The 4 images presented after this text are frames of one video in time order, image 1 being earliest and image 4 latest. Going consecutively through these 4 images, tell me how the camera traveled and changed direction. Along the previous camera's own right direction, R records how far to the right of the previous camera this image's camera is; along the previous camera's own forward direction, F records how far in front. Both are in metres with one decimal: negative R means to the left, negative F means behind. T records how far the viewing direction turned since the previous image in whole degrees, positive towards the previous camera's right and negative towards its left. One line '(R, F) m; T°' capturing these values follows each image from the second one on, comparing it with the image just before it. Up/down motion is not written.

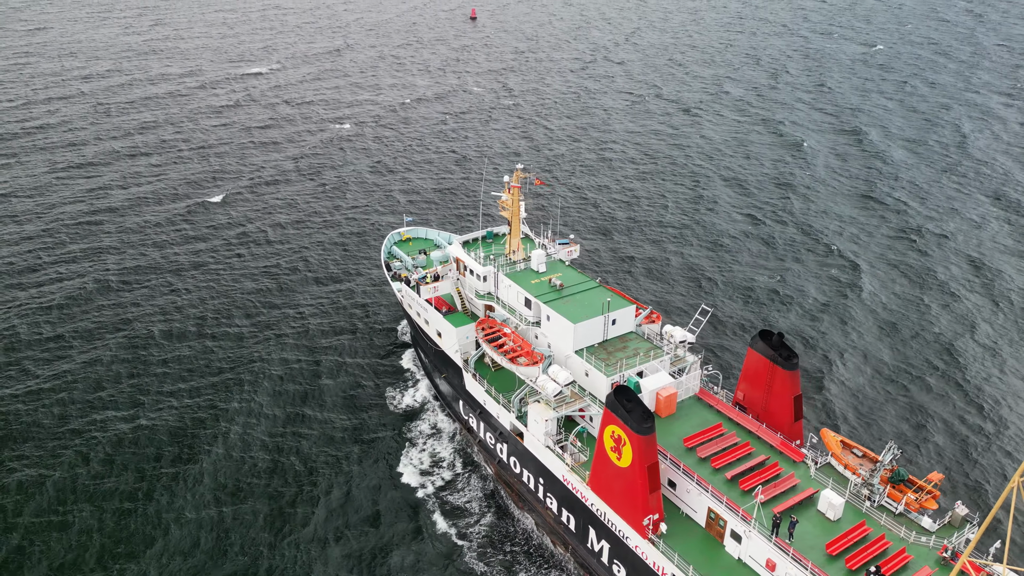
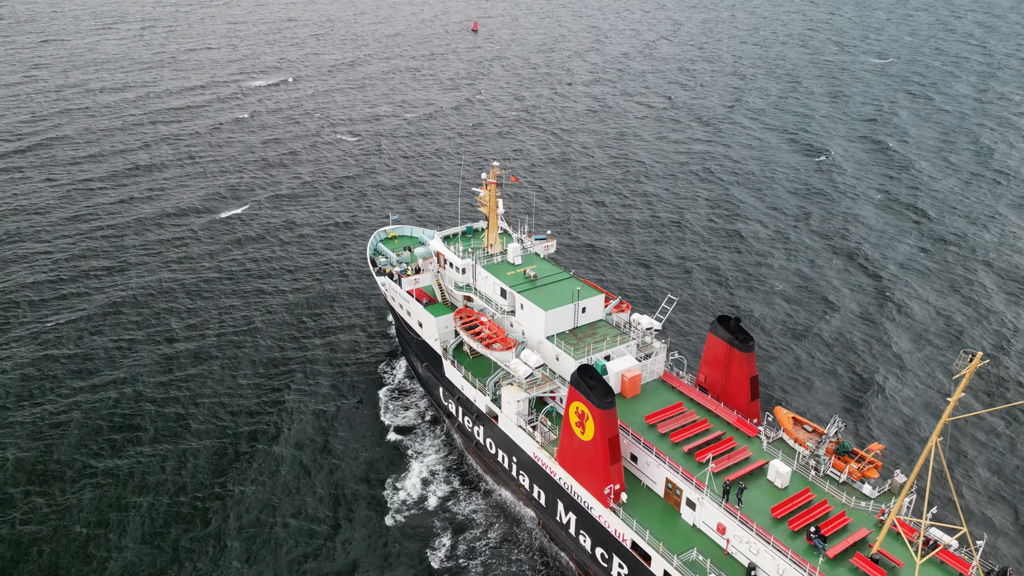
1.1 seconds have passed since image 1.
(+1.5, -2.6) m; 0°
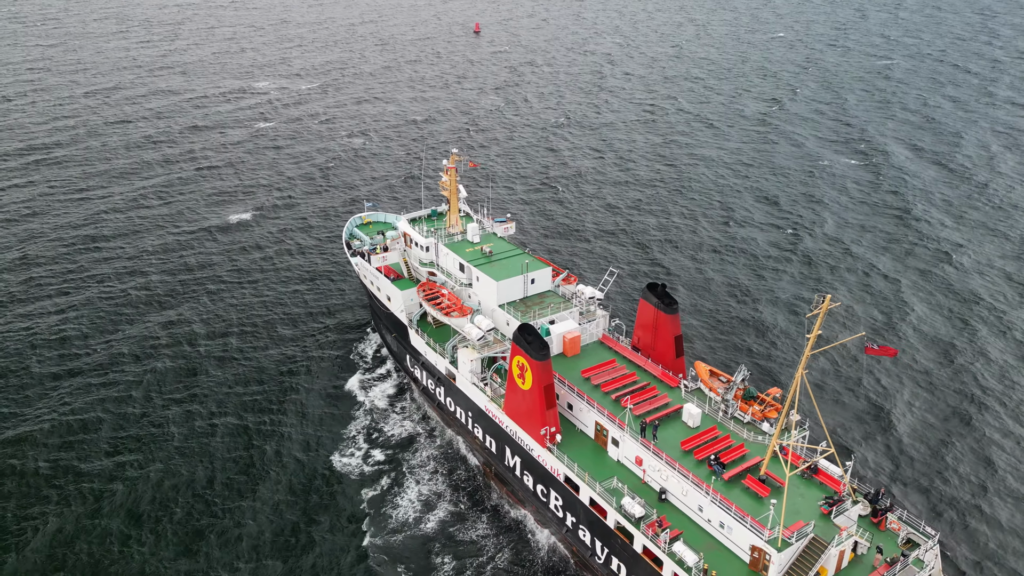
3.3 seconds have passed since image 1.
(+3.0, -5.7) m; +1°
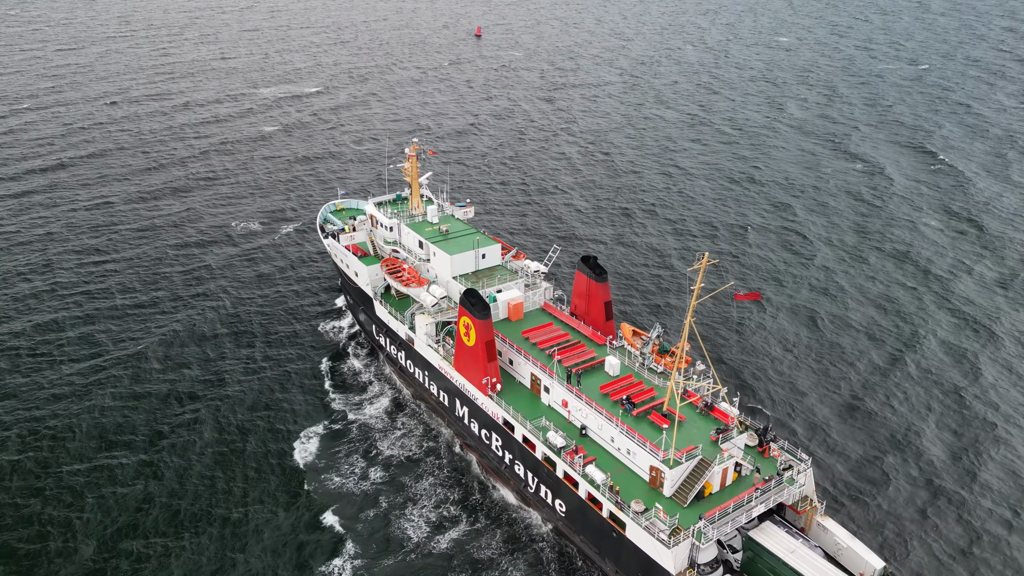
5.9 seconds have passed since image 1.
(+3.2, -6.8) m; +1°
